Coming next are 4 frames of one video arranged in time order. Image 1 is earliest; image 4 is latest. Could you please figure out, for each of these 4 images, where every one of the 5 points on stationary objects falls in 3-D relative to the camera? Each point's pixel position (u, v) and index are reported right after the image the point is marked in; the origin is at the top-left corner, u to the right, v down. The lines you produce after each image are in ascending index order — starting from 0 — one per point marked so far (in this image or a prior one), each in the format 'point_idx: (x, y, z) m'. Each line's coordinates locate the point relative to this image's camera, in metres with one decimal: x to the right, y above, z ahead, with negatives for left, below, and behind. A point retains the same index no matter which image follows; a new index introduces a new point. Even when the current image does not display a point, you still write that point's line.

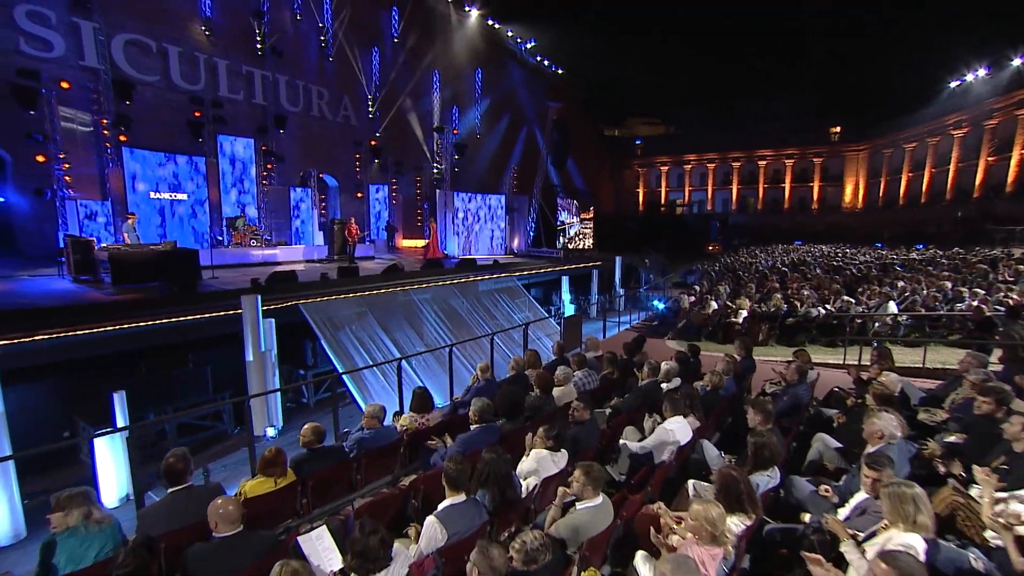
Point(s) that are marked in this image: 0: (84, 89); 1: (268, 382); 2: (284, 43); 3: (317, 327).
0: (-10.2, +4.7, +12.2) m
1: (-2.7, -1.1, +5.7) m
2: (-7.2, +7.7, +15.9) m
3: (-2.6, -0.5, +6.7) m
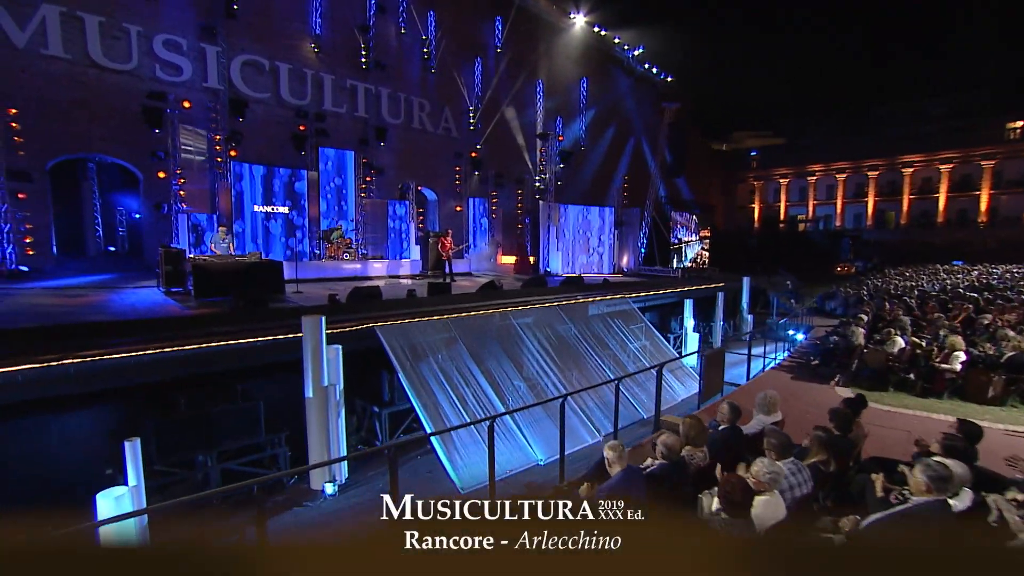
0: (-7.6, +4.4, +12.5) m
1: (-1.6, -1.3, +4.6) m
2: (-3.8, +7.2, +15.7) m
3: (-1.3, -0.7, +5.5) m
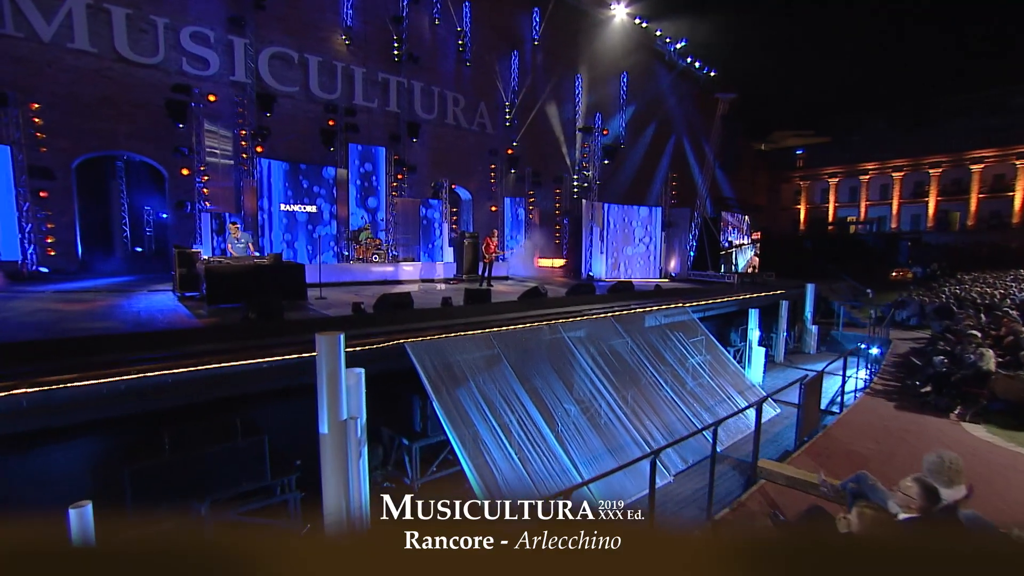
0: (-6.6, +4.4, +12.0) m
1: (-1.2, -1.4, +3.7) m
2: (-2.7, +7.1, +15.0) m
3: (-0.7, -0.8, +4.6) m
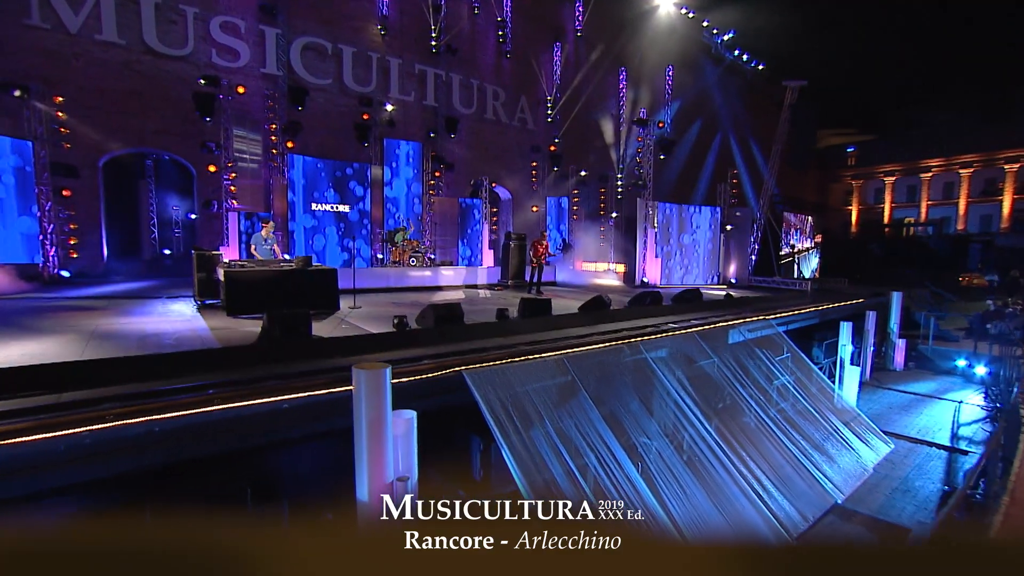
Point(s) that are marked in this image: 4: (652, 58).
0: (-5.6, +4.3, +11.3) m
1: (-0.6, -1.4, +2.7) m
2: (-1.4, +6.9, +14.1) m
3: (-0.1, -0.9, +3.5) m
4: (+5.1, +8.4, +18.3) m
